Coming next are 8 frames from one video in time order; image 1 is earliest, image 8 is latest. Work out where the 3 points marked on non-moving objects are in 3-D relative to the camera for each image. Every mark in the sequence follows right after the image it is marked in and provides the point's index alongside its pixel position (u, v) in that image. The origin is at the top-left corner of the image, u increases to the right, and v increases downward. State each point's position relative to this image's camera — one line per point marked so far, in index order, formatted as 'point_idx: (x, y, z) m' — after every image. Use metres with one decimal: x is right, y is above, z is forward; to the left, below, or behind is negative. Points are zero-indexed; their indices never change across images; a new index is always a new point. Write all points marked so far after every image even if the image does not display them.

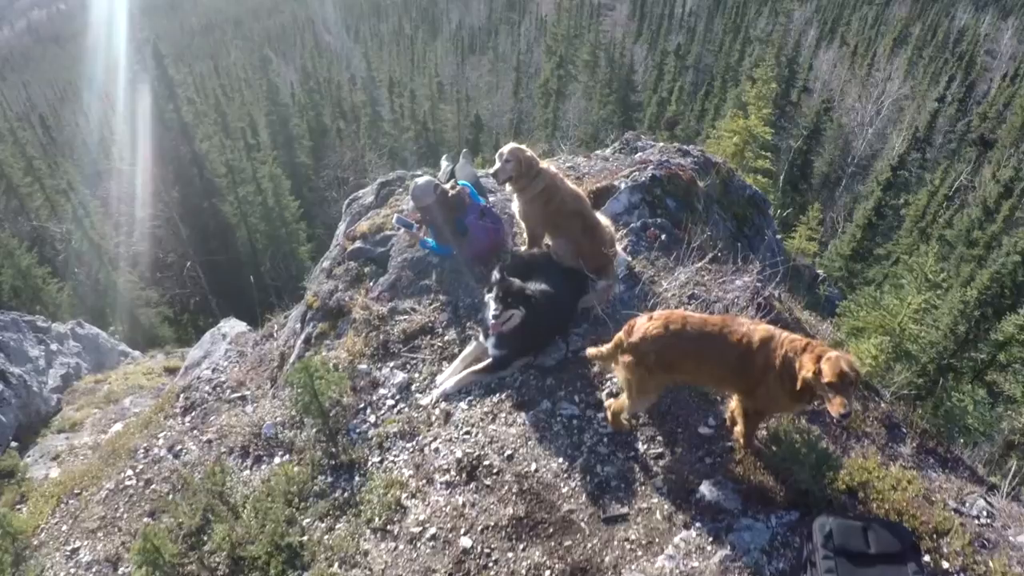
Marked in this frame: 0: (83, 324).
0: (-6.5, -0.5, +16.6) m
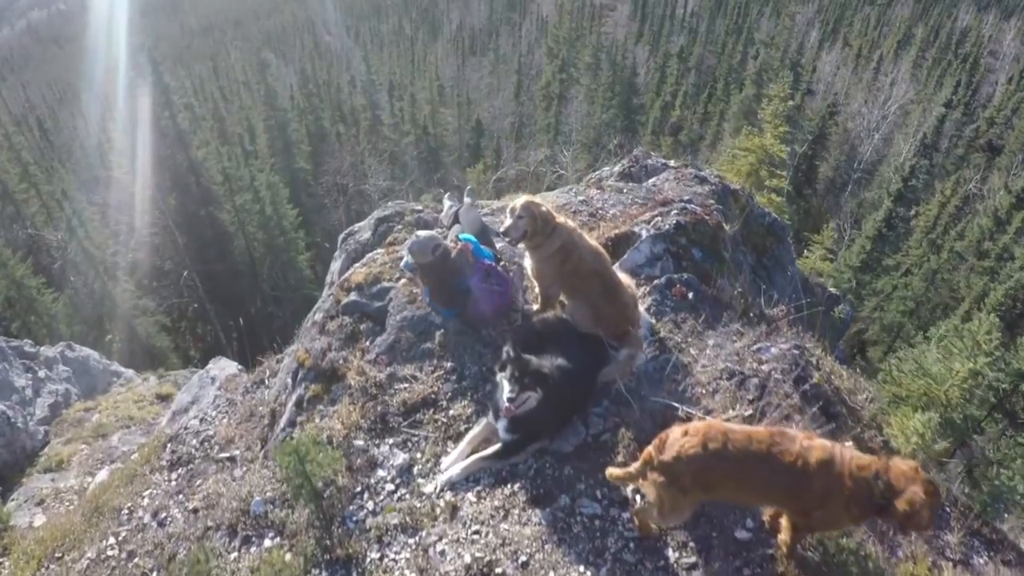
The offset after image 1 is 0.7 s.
0: (-6.4, -0.8, +16.1) m
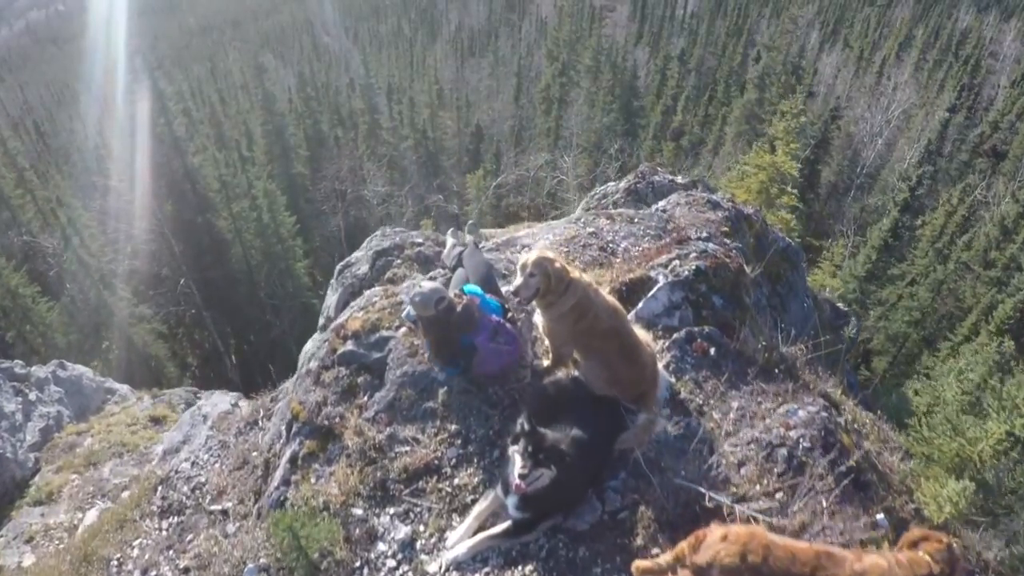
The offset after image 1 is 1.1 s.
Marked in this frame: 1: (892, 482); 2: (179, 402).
0: (-6.4, -1.1, +15.8) m
1: (+2.1, -1.0, +6.2) m
2: (-4.4, -1.6, +14.6) m
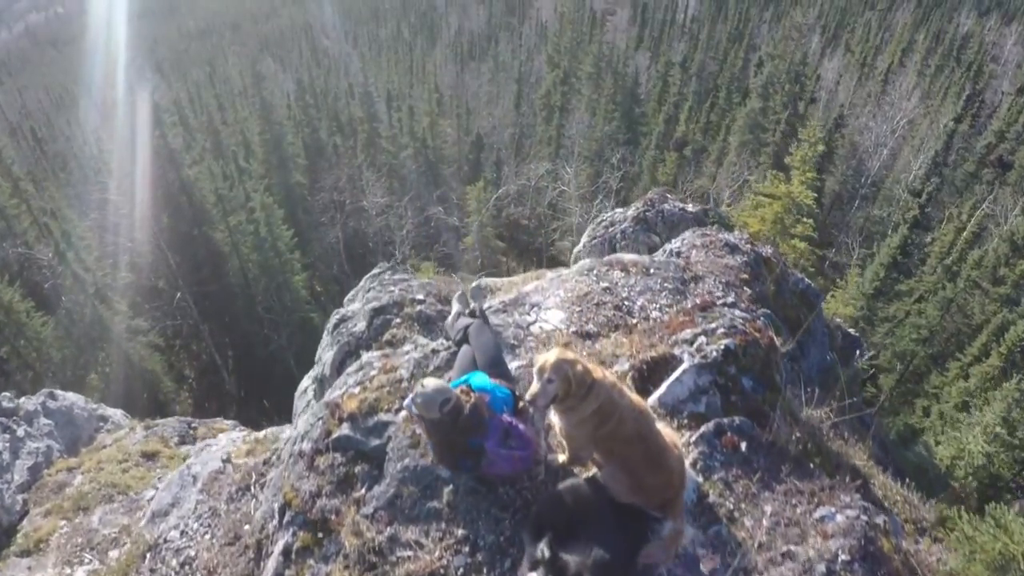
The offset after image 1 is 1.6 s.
0: (-6.3, -1.5, +15.4) m
1: (+2.2, -1.4, +5.8) m
2: (-4.4, -1.9, +14.2) m
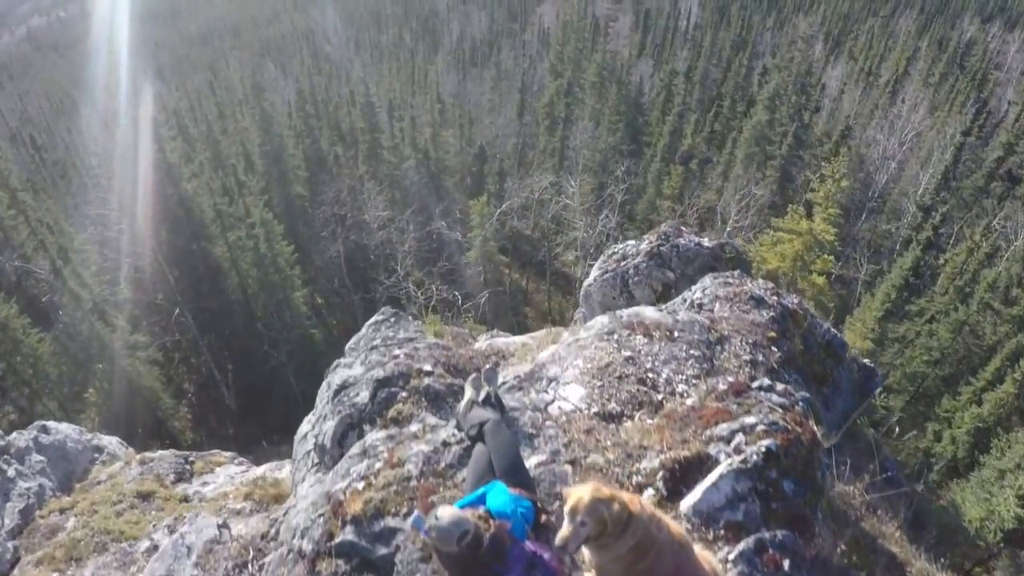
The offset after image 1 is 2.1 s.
0: (-6.3, -1.9, +14.9) m
1: (+2.3, -1.8, +5.4) m
2: (-4.3, -2.3, +13.8) m
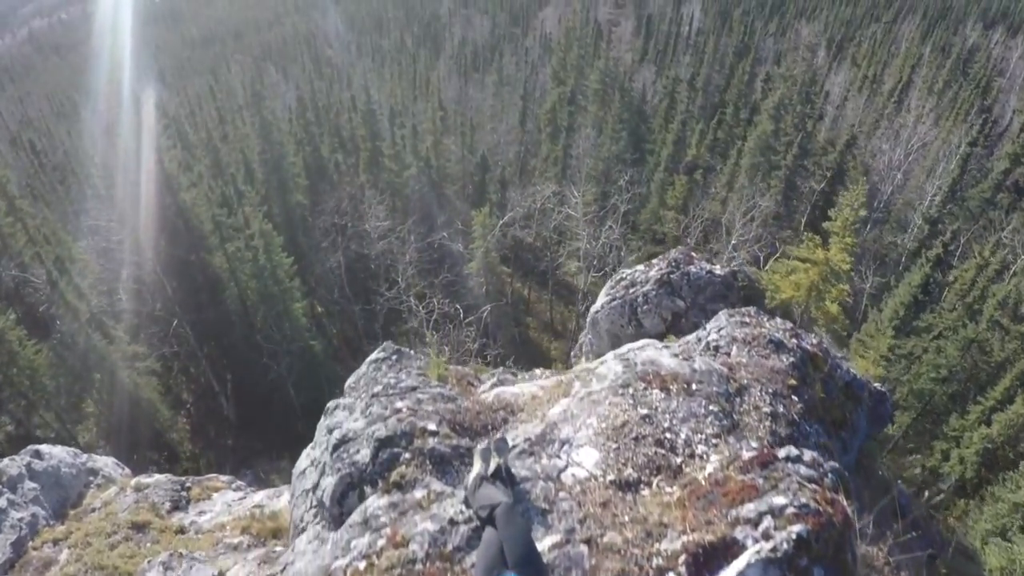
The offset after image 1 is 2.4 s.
0: (-6.2, -2.1, +14.6) m
1: (+2.3, -2.1, +5.0) m
2: (-4.2, -2.6, +13.4) m
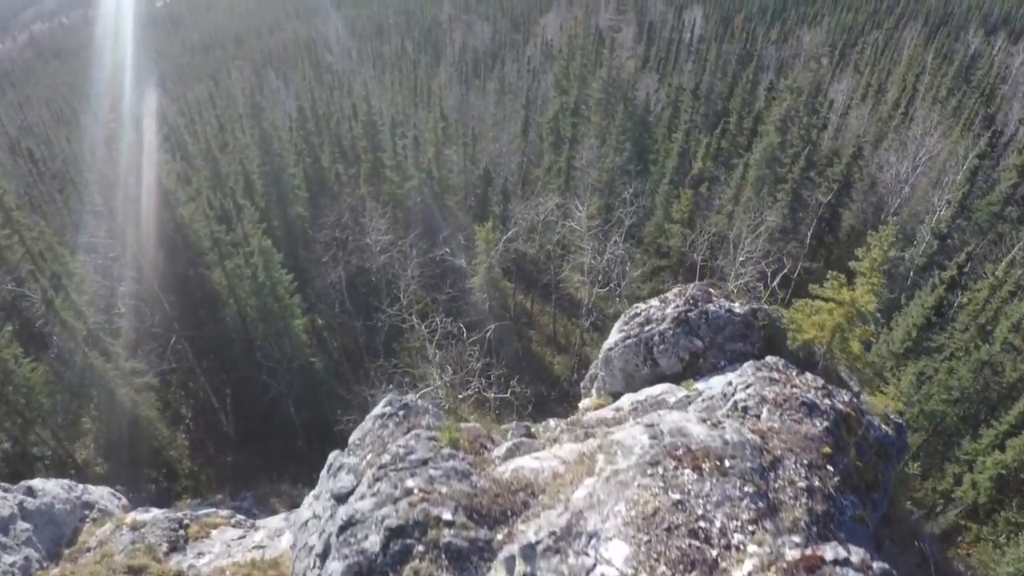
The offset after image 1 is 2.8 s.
0: (-6.1, -2.5, +14.2) m
1: (+2.4, -2.5, +4.6) m
2: (-4.1, -3.0, +13.0) m
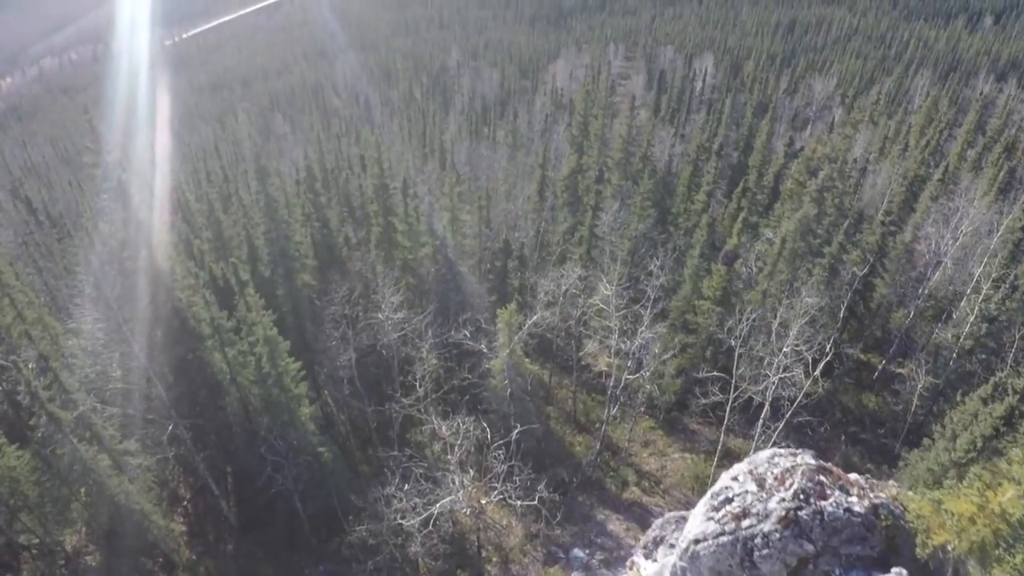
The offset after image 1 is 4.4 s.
0: (-5.5, -4.2, +12.1) m
1: (+3.0, -3.9, +2.5) m
2: (-3.6, -4.6, +10.9) m
